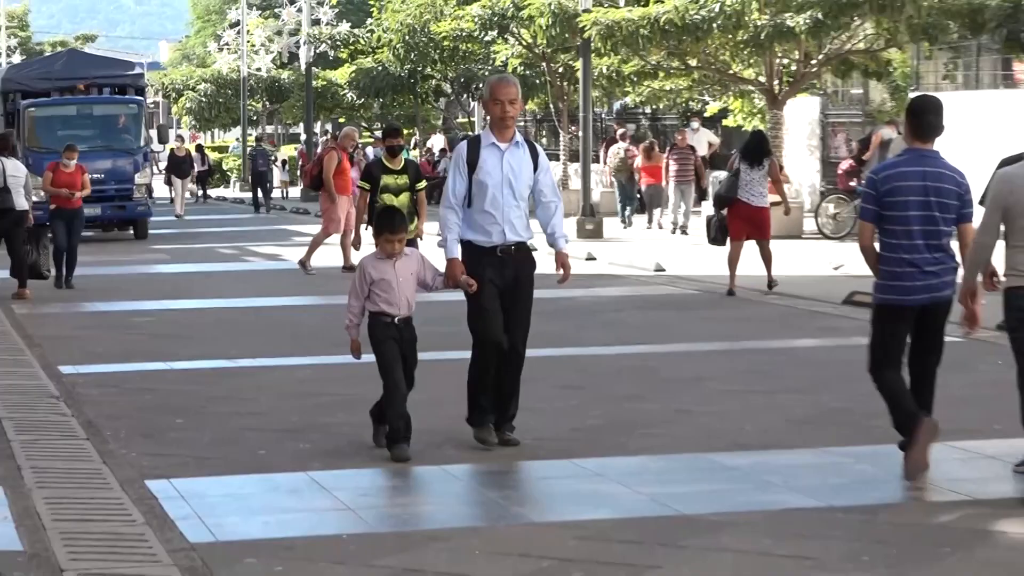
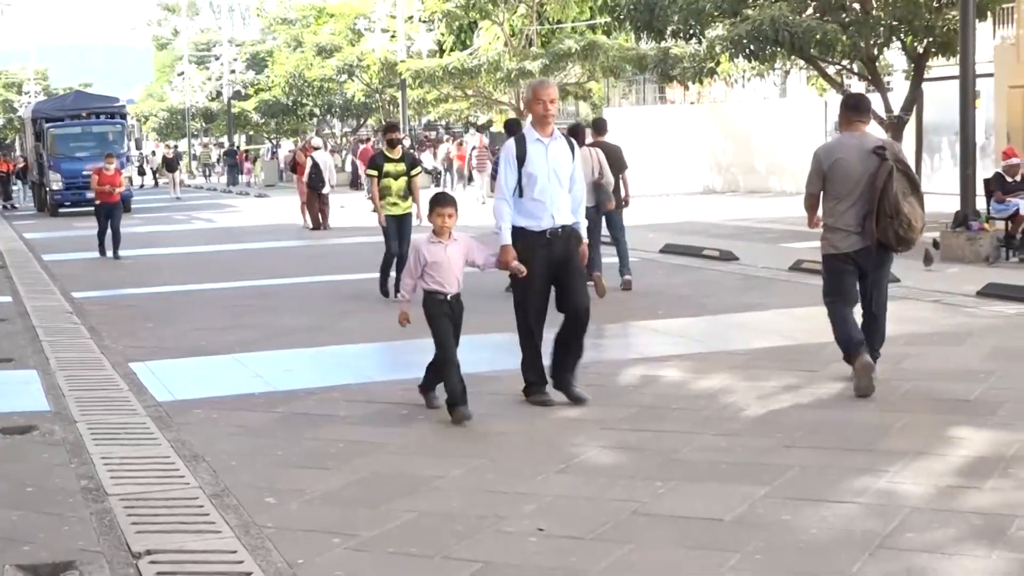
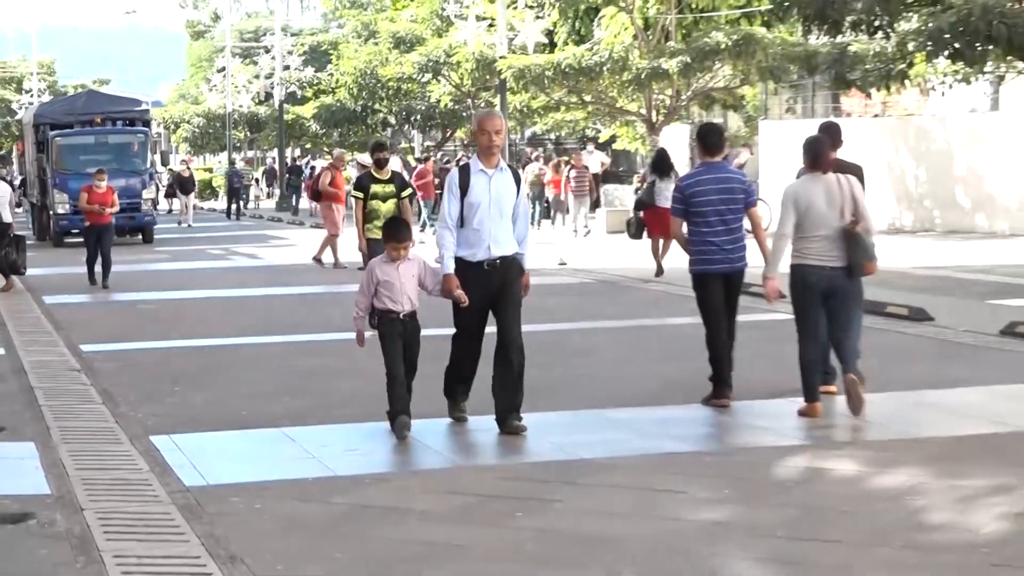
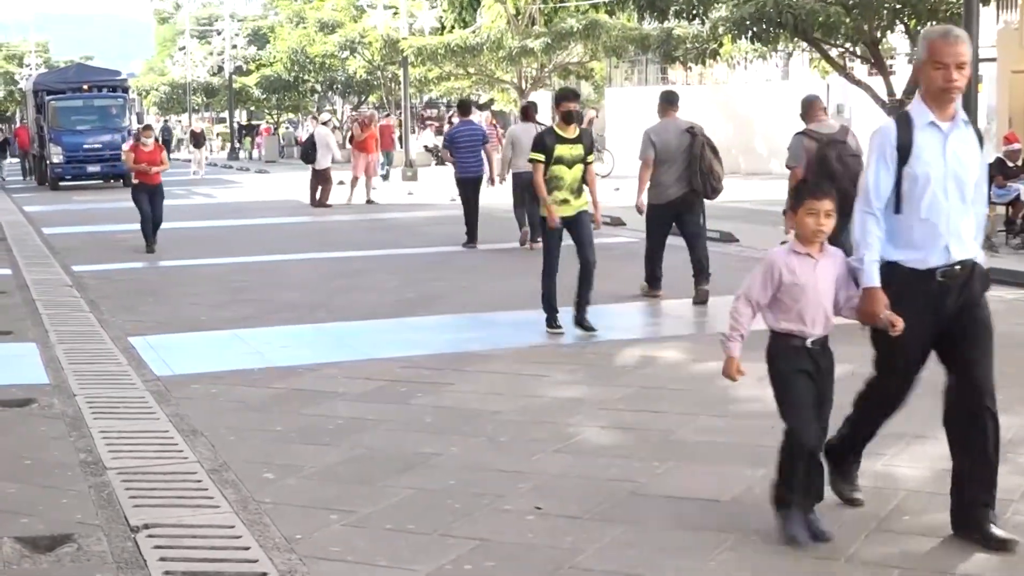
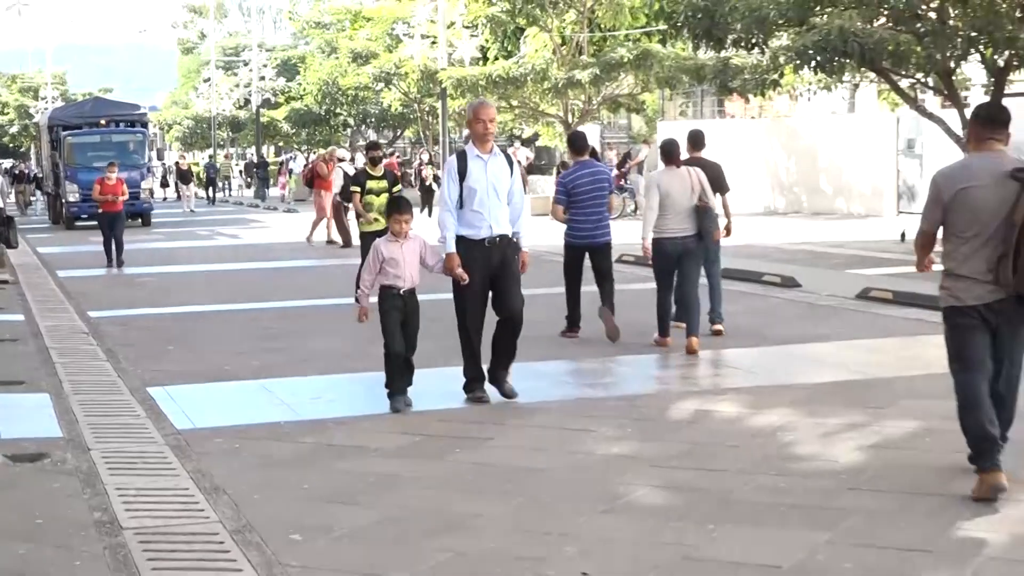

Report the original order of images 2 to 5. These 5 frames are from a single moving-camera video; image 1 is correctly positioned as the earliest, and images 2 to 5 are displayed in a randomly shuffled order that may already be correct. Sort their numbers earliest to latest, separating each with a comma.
3, 5, 2, 4
